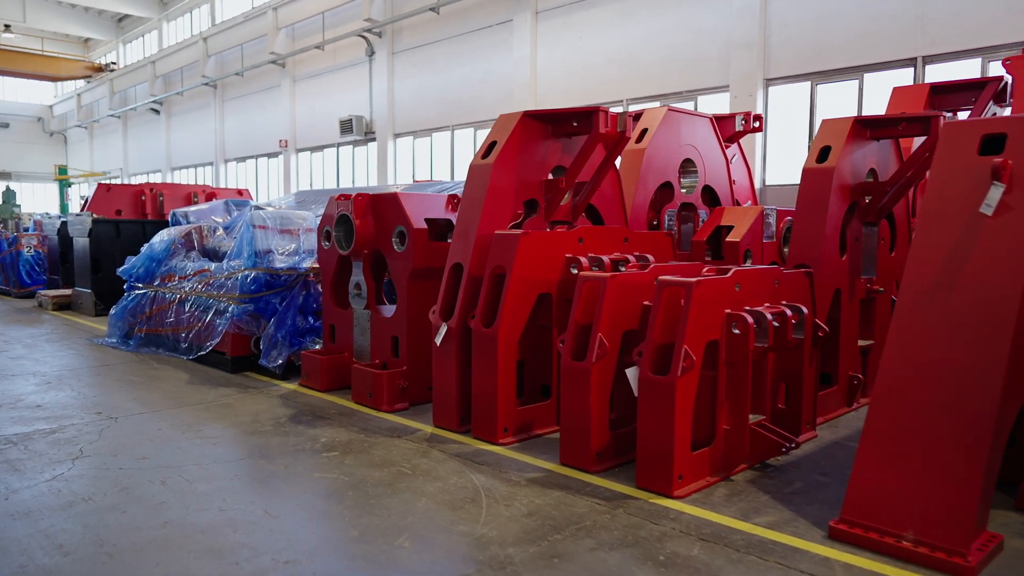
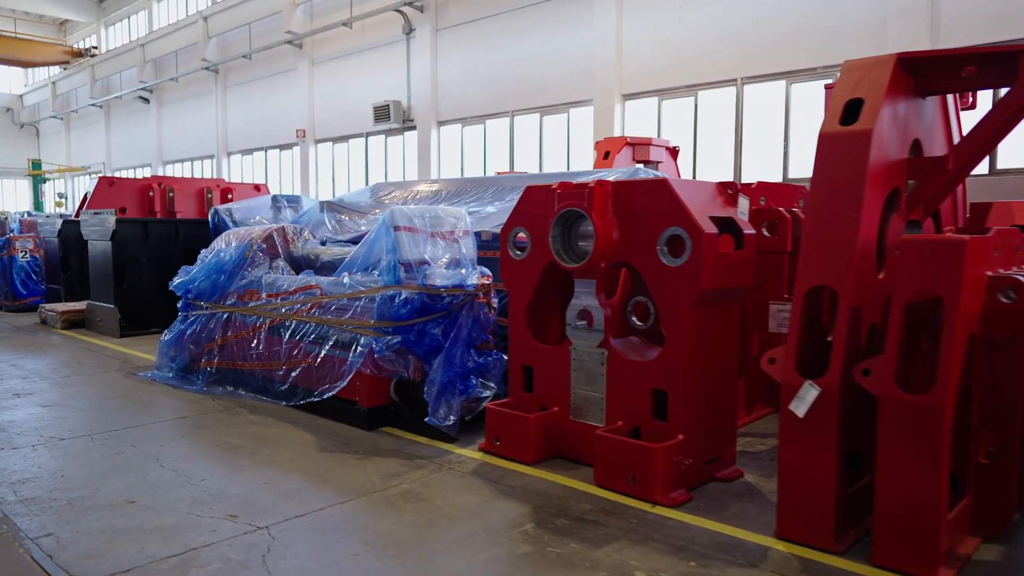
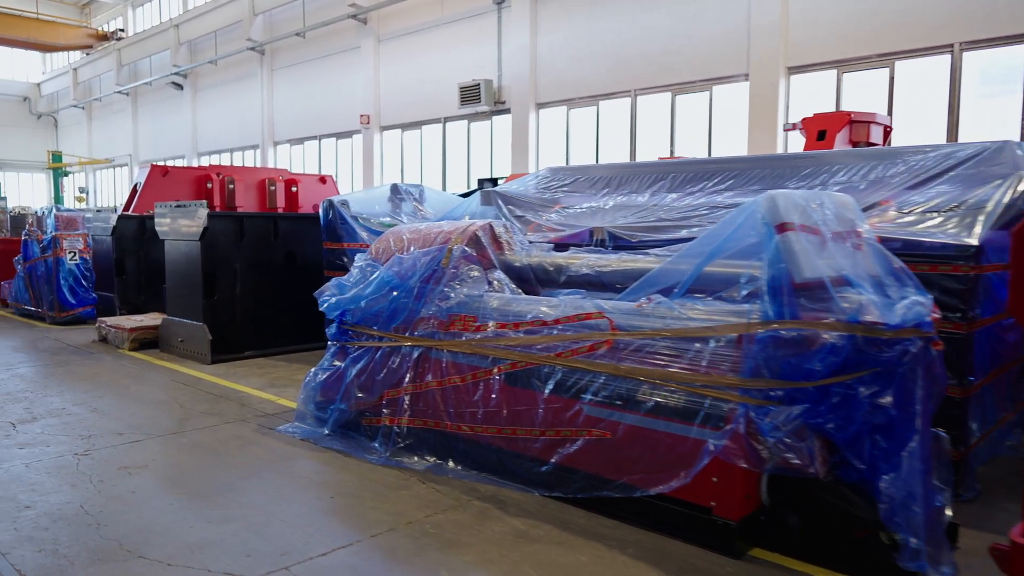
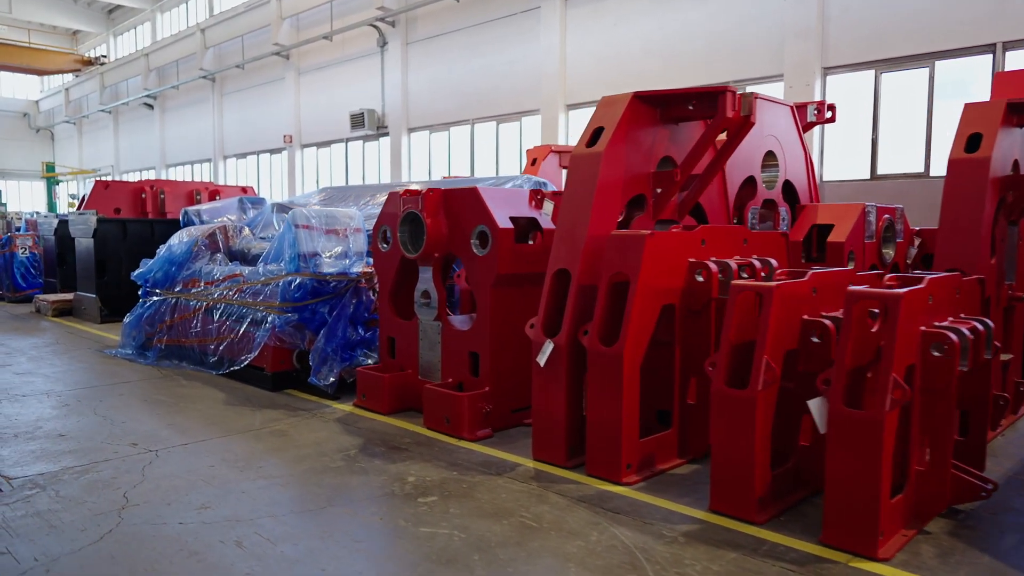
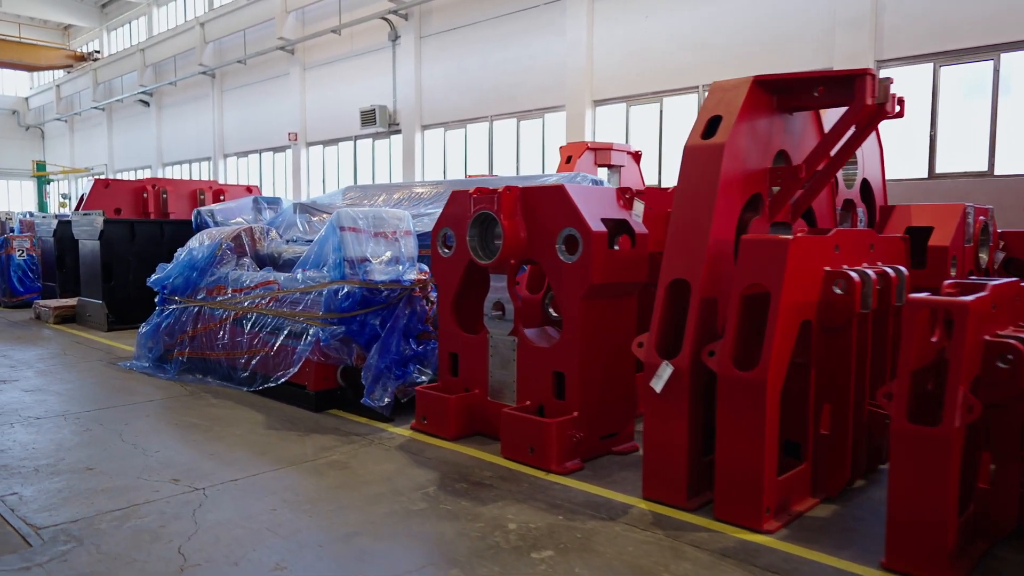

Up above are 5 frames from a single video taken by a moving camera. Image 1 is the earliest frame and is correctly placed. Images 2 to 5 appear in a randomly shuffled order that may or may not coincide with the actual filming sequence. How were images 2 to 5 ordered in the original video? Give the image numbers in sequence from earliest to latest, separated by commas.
4, 5, 2, 3
